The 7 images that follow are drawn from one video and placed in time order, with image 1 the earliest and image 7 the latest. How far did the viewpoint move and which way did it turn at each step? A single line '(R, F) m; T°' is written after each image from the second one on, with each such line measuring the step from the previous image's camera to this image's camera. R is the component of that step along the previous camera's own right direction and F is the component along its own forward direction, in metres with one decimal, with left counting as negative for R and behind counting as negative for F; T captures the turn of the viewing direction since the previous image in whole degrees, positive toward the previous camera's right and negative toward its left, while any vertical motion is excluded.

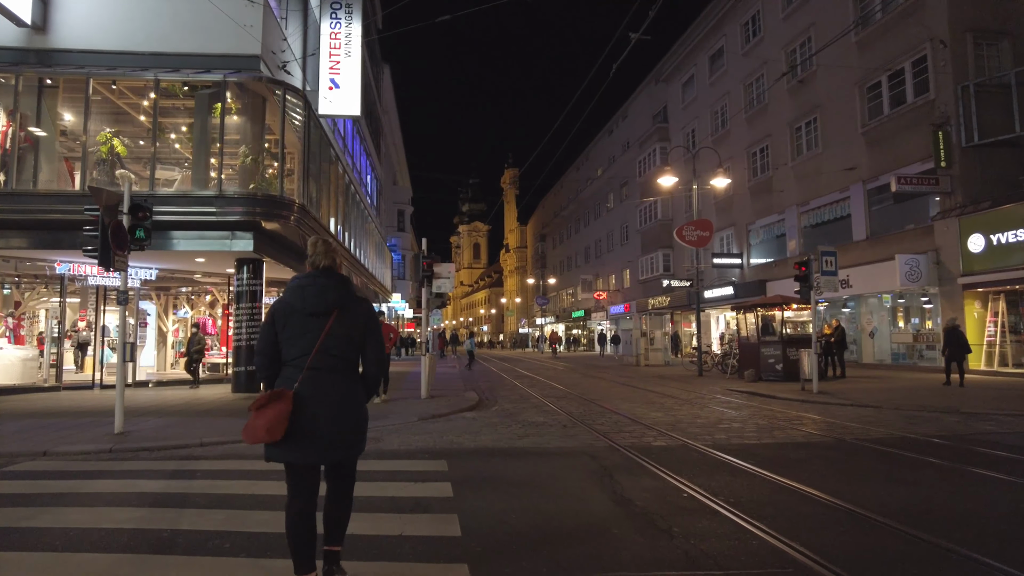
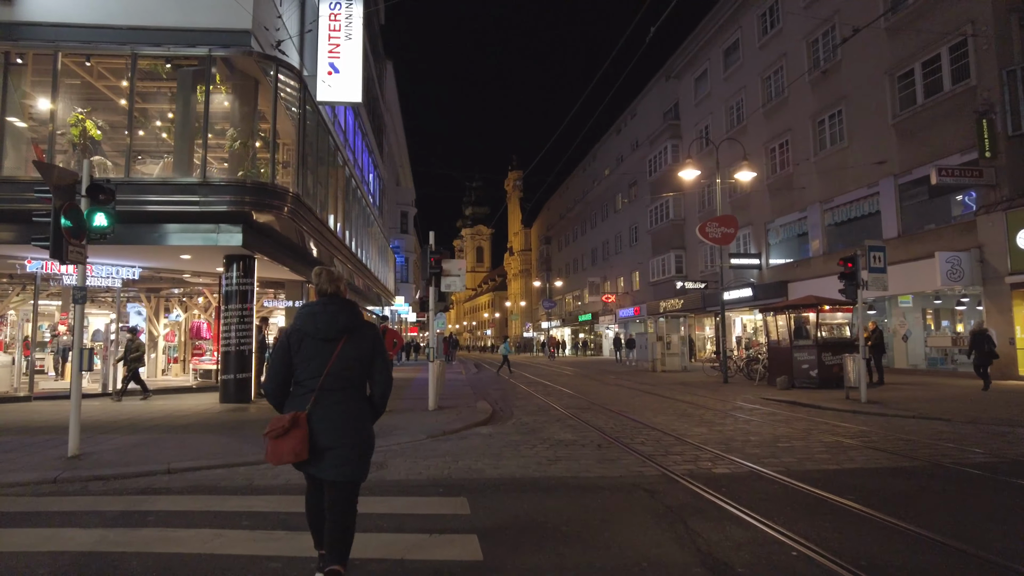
(-0.3, +1.4) m; 0°
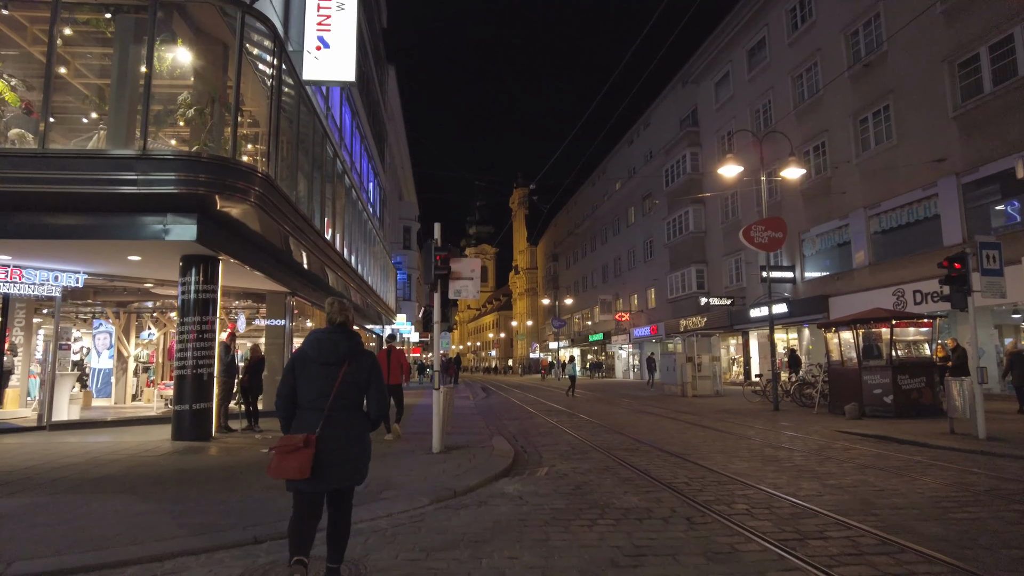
(-0.4, +2.6) m; 0°
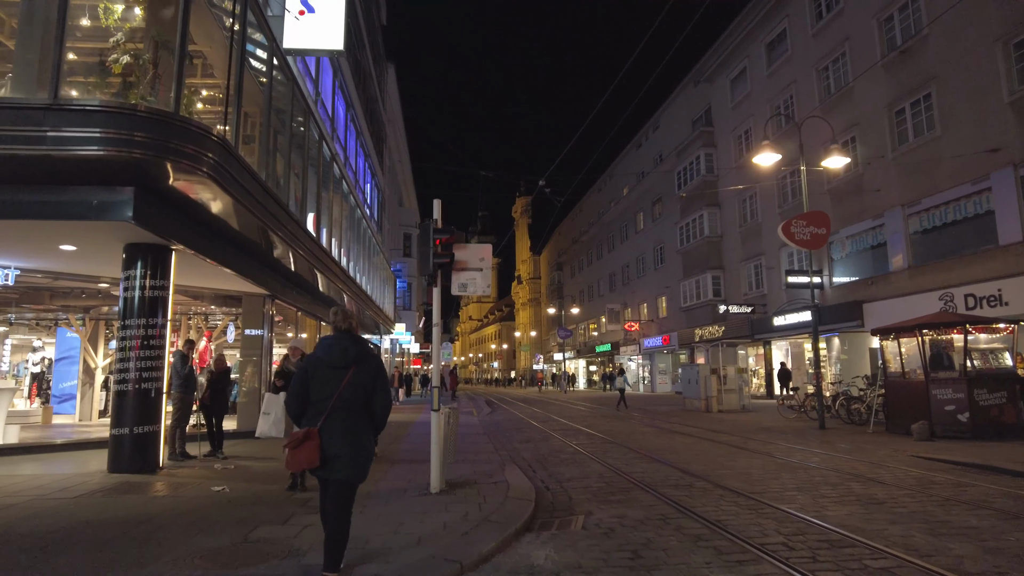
(-0.2, +2.0) m; 0°
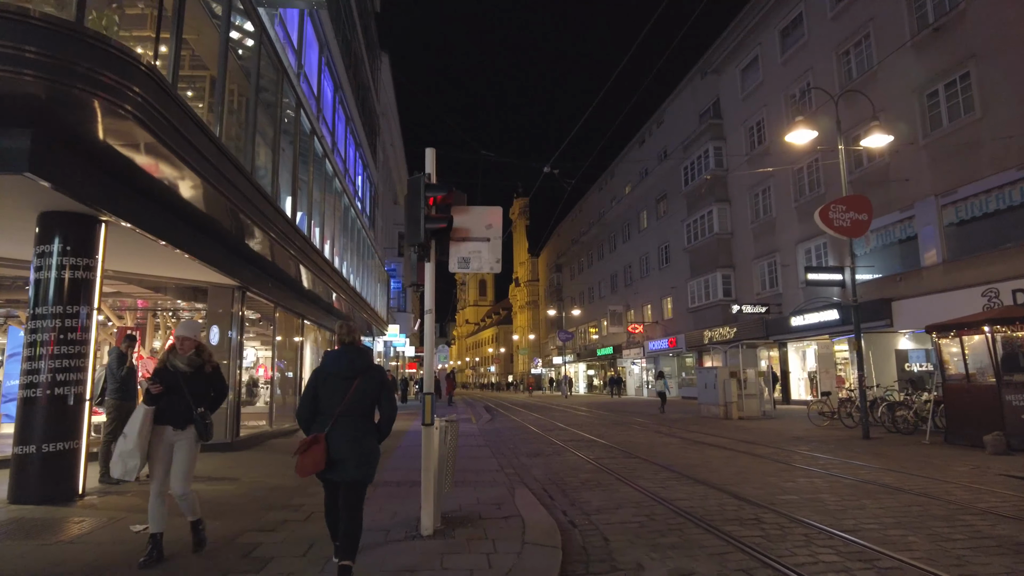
(-0.2, +1.8) m; 0°
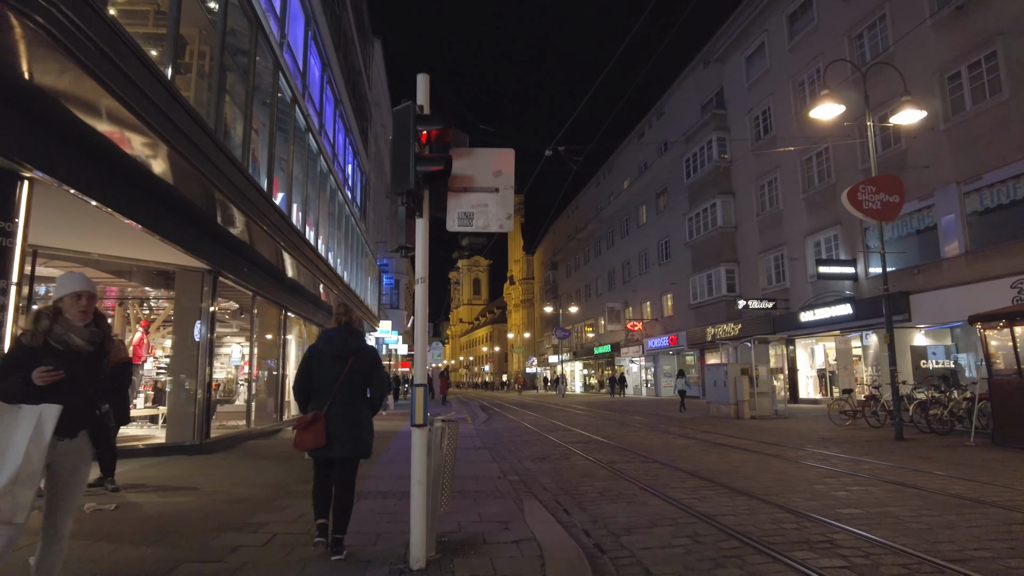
(-0.1, +1.2) m; +1°
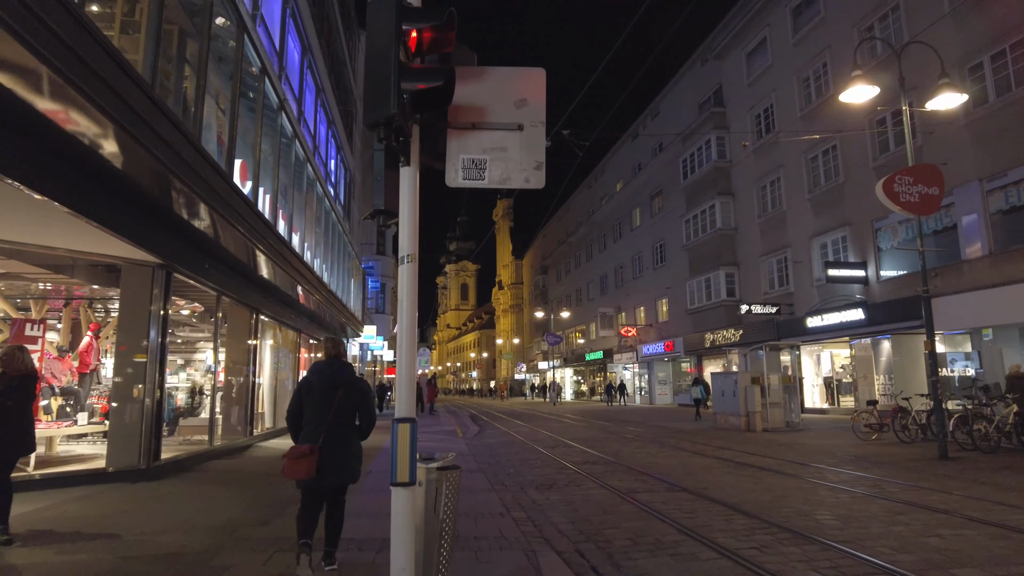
(-0.2, +1.5) m; +1°
